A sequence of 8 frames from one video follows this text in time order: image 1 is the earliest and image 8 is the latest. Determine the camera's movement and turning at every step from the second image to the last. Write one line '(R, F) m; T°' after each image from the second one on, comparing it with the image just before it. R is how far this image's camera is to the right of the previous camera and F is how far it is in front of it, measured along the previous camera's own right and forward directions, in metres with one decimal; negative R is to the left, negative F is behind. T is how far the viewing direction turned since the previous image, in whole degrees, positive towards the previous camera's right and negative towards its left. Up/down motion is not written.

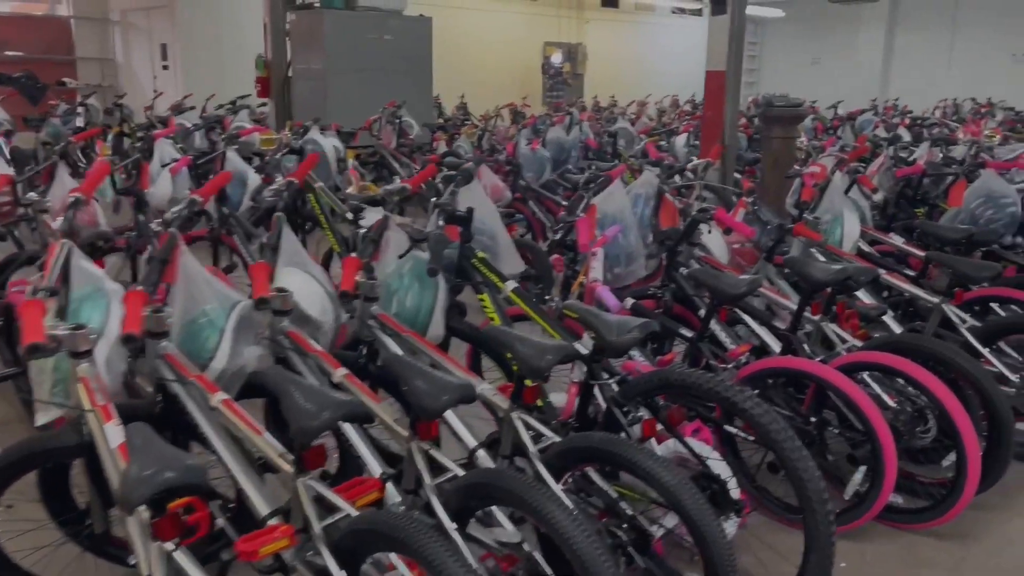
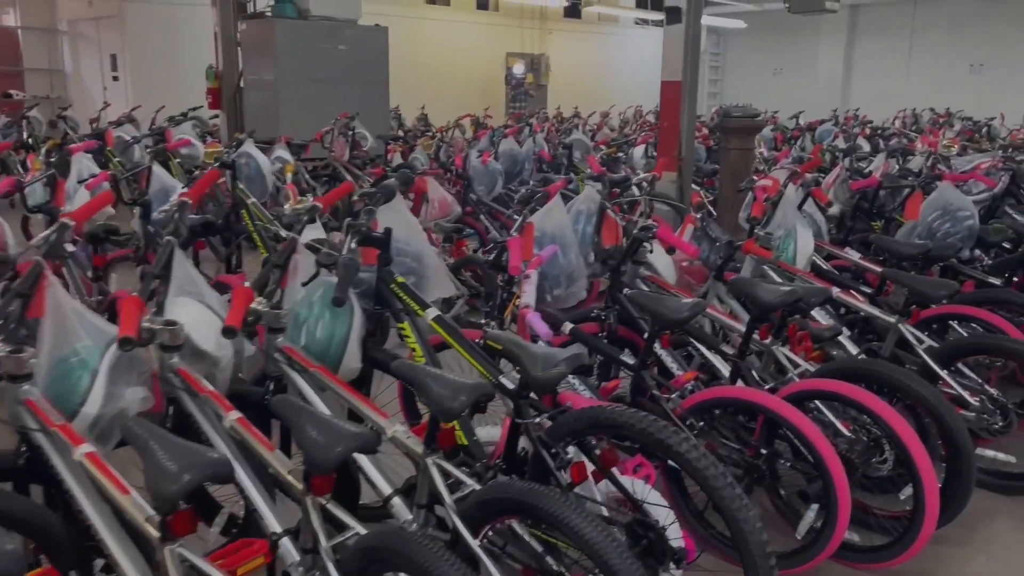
(+0.1, +0.2) m; +2°
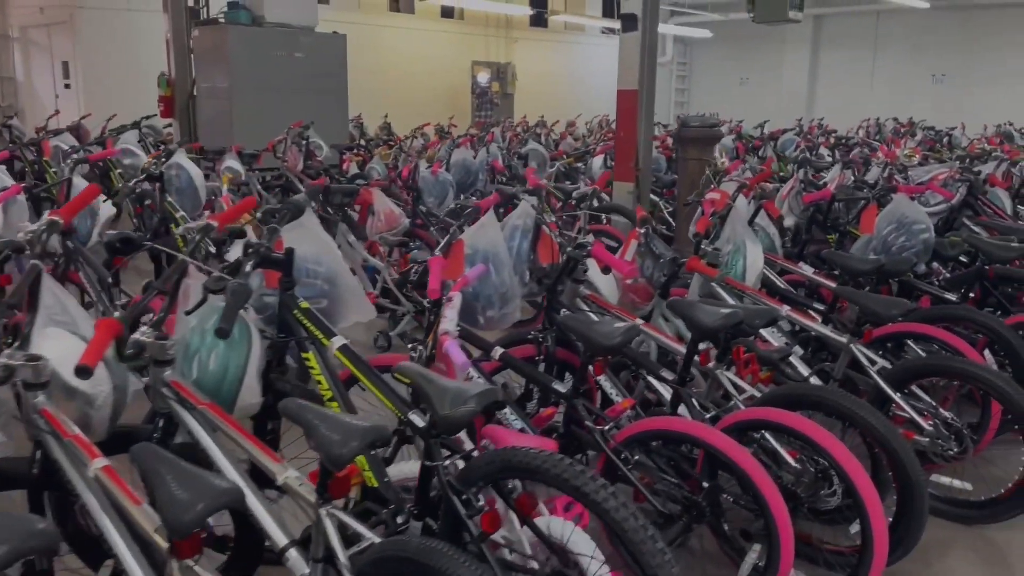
(+0.1, +0.1) m; +2°
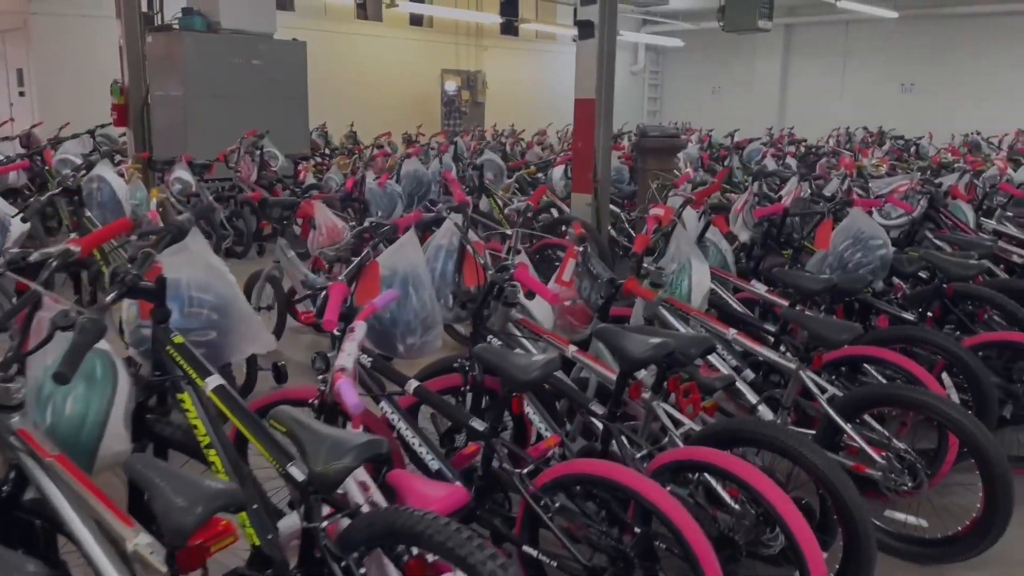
(+0.1, +0.2) m; +1°
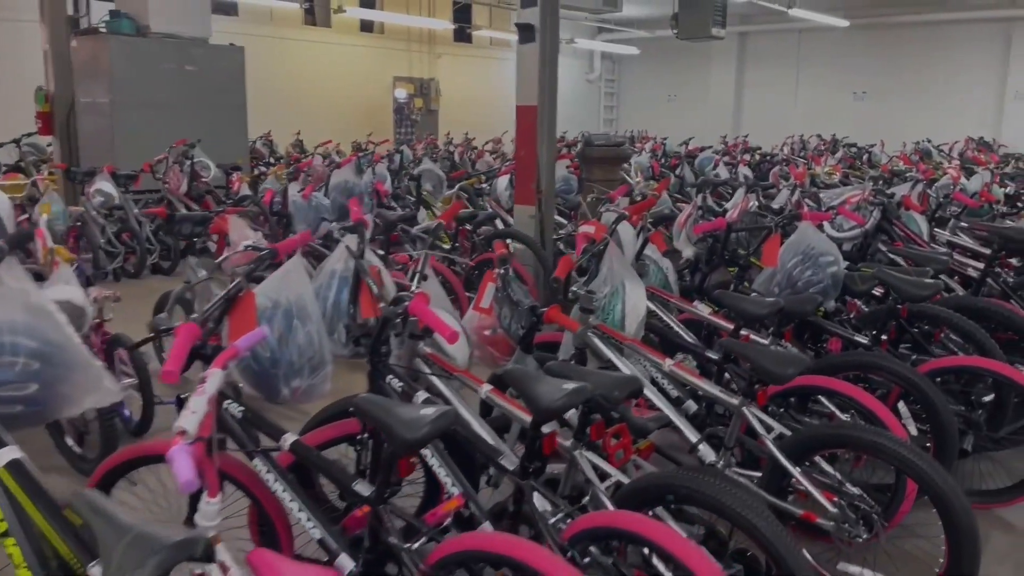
(+0.1, +0.2) m; +3°
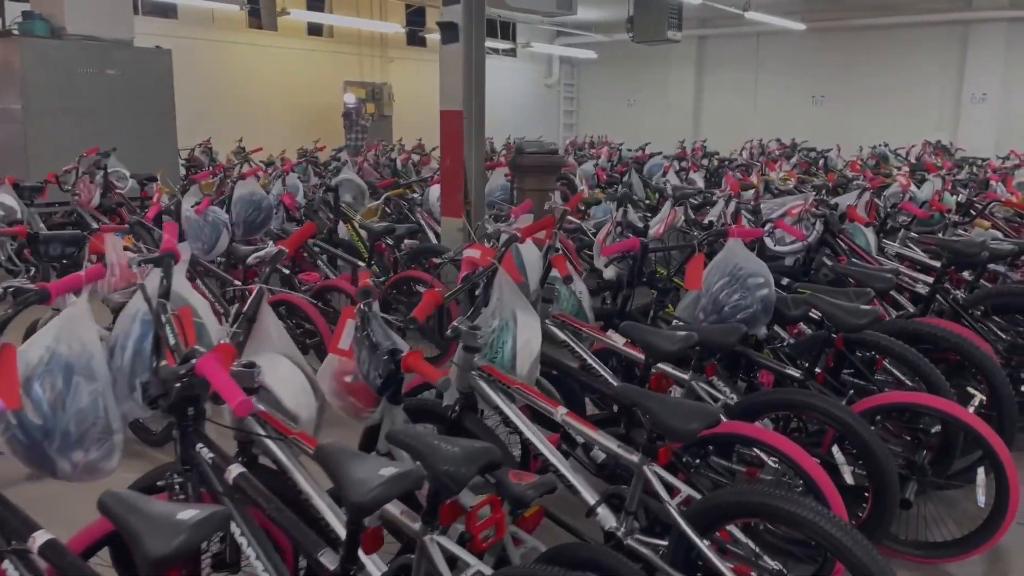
(+0.2, +0.3) m; +2°
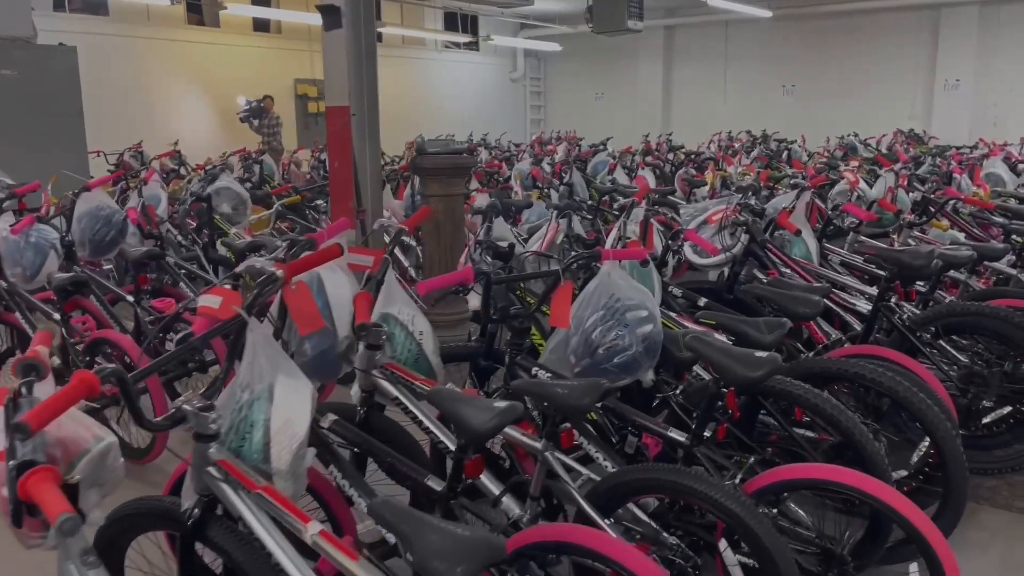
(+0.4, +0.5) m; +1°
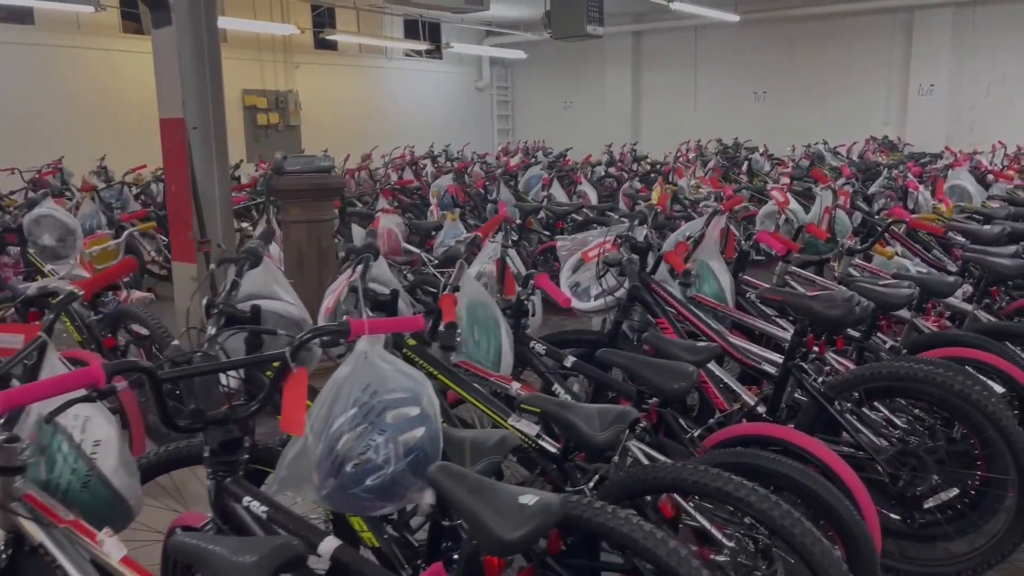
(+0.5, +0.6) m; +1°
